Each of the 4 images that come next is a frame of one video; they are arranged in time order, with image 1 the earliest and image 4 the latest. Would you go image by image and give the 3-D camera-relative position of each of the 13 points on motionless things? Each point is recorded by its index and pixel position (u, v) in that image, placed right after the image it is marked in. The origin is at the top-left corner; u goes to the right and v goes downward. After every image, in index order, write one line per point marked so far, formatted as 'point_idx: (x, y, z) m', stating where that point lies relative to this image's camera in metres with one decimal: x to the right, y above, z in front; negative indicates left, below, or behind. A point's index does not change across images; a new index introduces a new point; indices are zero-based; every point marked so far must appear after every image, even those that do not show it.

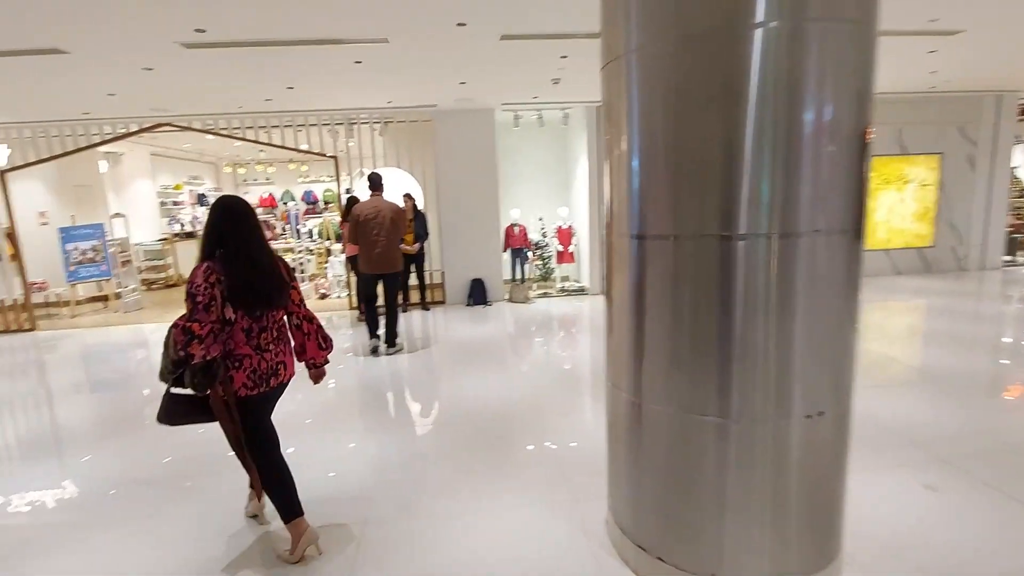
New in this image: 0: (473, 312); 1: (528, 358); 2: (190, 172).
0: (-0.5, -0.3, +6.4) m
1: (+0.2, -0.7, +5.2) m
2: (-6.9, +2.5, +11.1) m
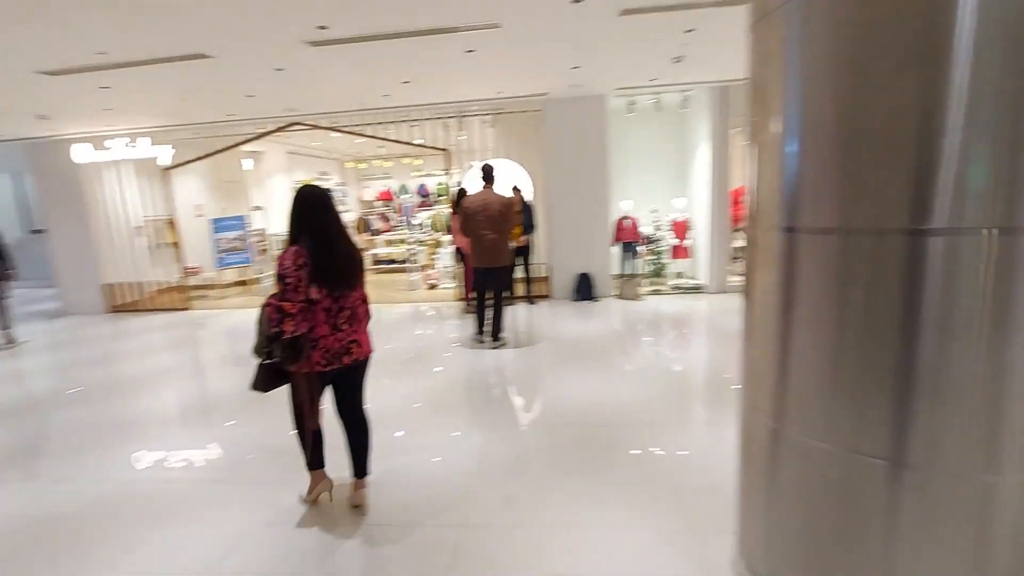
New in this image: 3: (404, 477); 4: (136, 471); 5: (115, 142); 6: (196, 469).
0: (+0.8, -0.2, +6.2) m
1: (+1.2, -0.7, +4.9) m
2: (-4.5, +2.8, +12.0) m
3: (-0.6, -1.1, +3.0) m
4: (-2.2, -1.1, +3.1) m
5: (-5.3, +1.9, +6.9) m
6: (-1.9, -1.0, +3.1) m
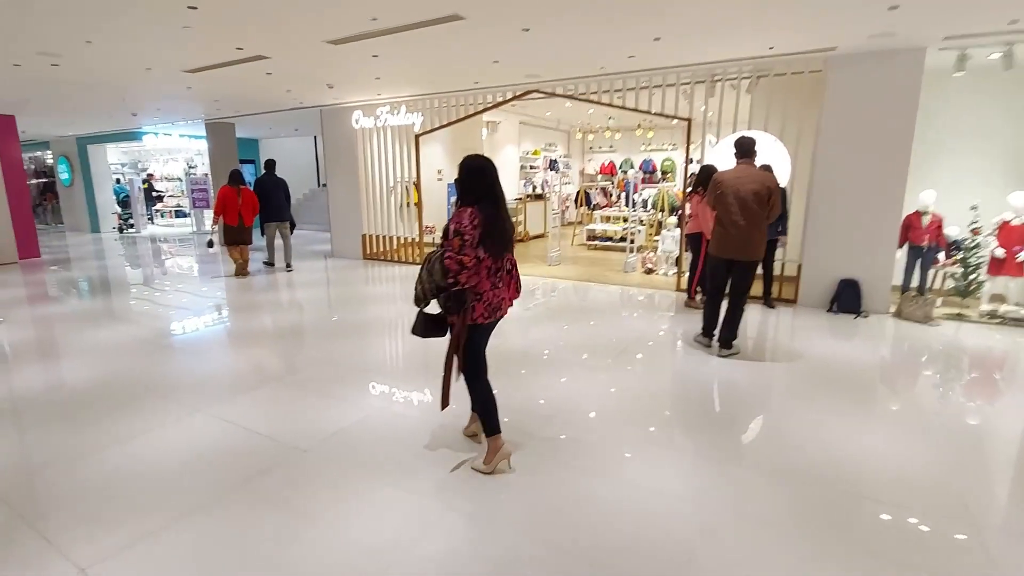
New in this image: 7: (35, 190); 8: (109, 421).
0: (+3.1, -0.3, +5.0) m
1: (+2.9, -0.8, +3.7) m
2: (+0.8, +3.5, +12.1) m
3: (+0.5, -1.0, +2.6) m
4: (-1.0, -0.8, +3.3) m
5: (-2.0, +2.7, +7.8) m
6: (-0.7, -0.8, +3.2) m
7: (-13.5, +2.8, +14.7) m
8: (-2.4, -0.8, +3.1) m
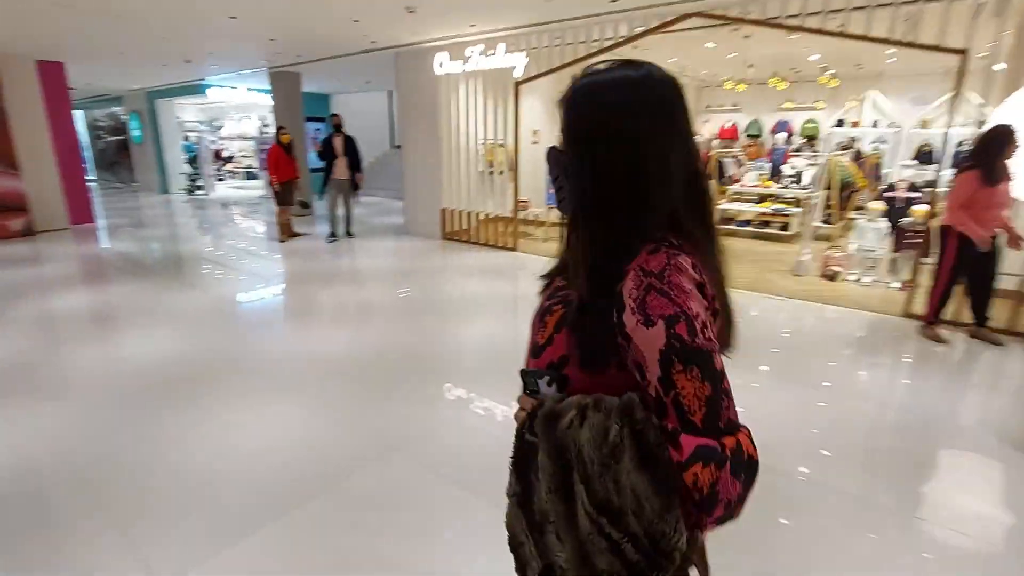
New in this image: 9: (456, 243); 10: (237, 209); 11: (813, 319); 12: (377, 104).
0: (+4.1, -0.6, +3.0) m
1: (+3.7, -1.2, +1.7) m
2: (+2.9, +3.7, +10.1) m
3: (+1.1, -1.3, +1.0) m
4: (-0.2, -1.0, +1.9) m
5: (-0.5, +2.8, +6.2) m
6: (+0.1, -1.0, +1.7) m
7: (-11.1, +3.9, +14.4) m
8: (-1.7, -1.0, +1.9) m
9: (-0.8, +0.6, +7.0) m
10: (-6.0, +1.7, +11.3) m
11: (+2.5, -0.3, +4.5) m
12: (-3.2, +4.4, +12.3) m
